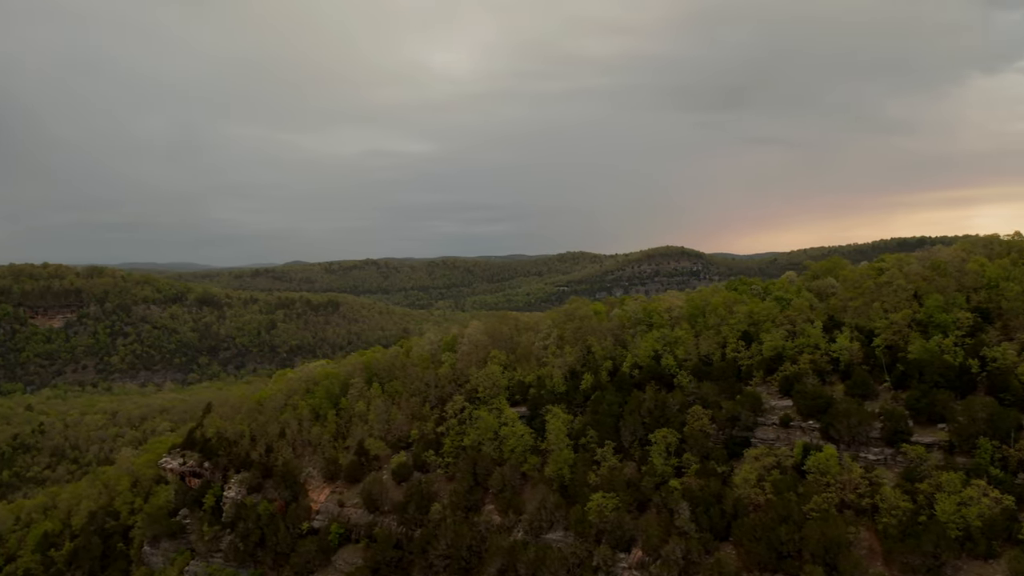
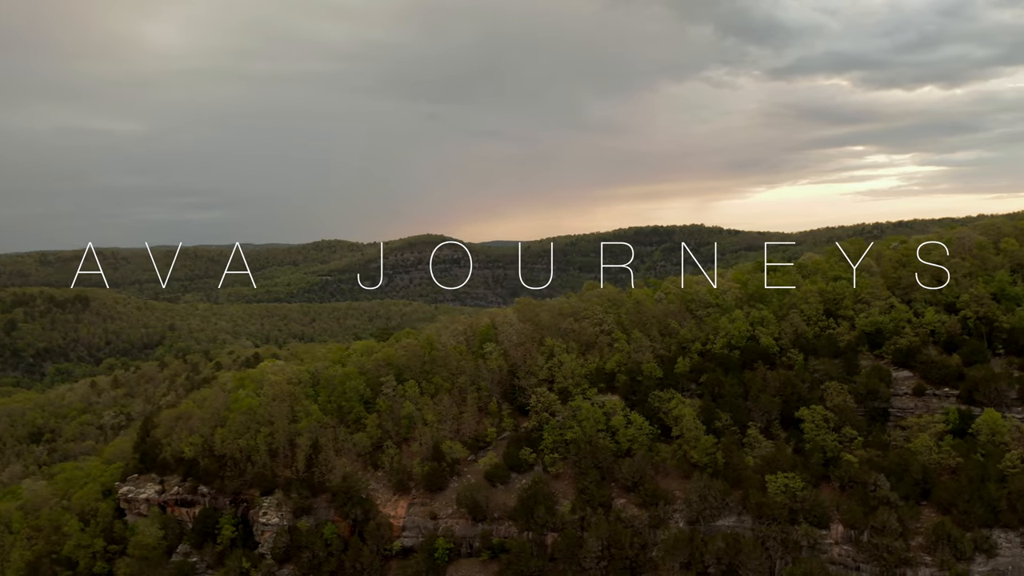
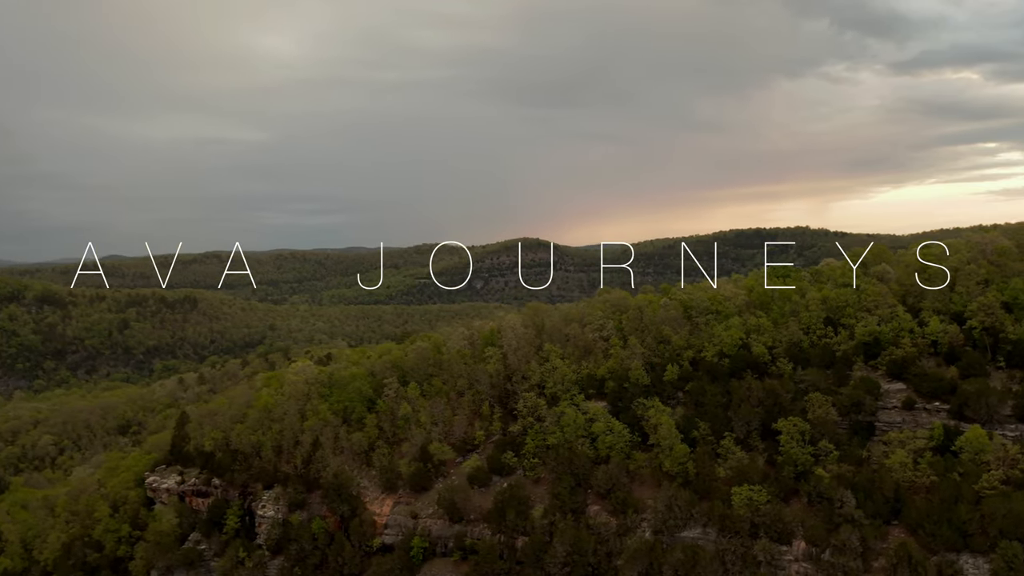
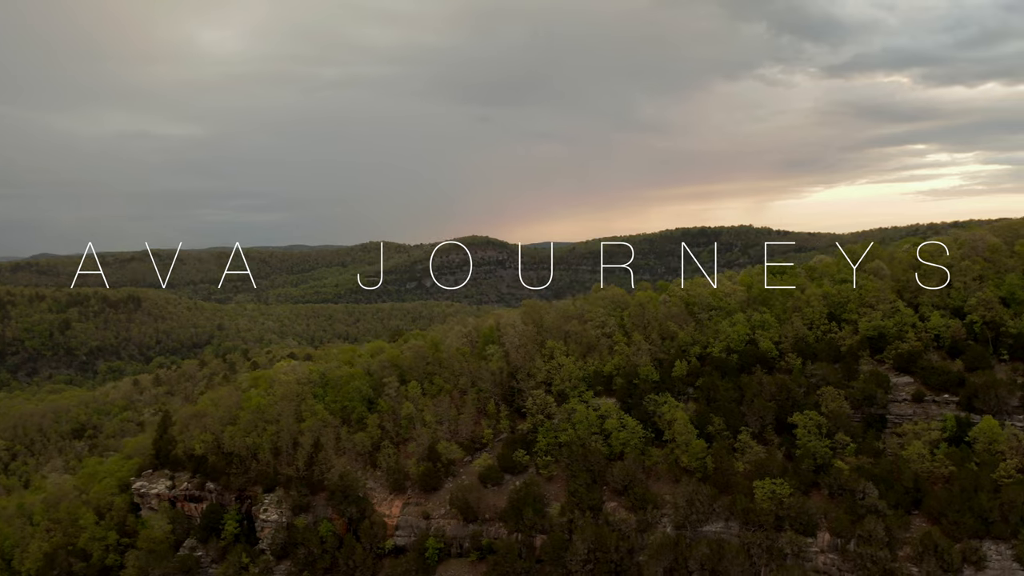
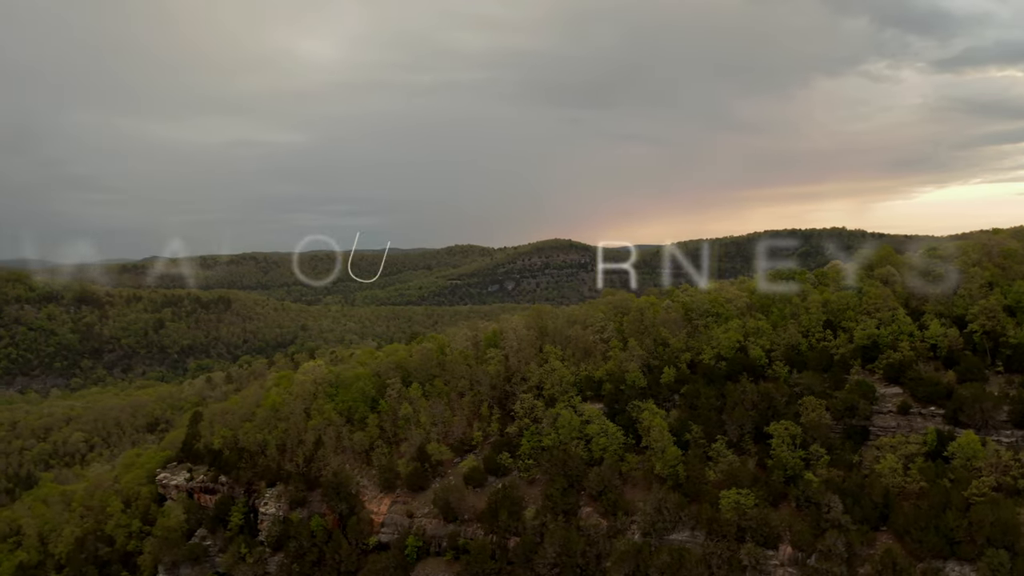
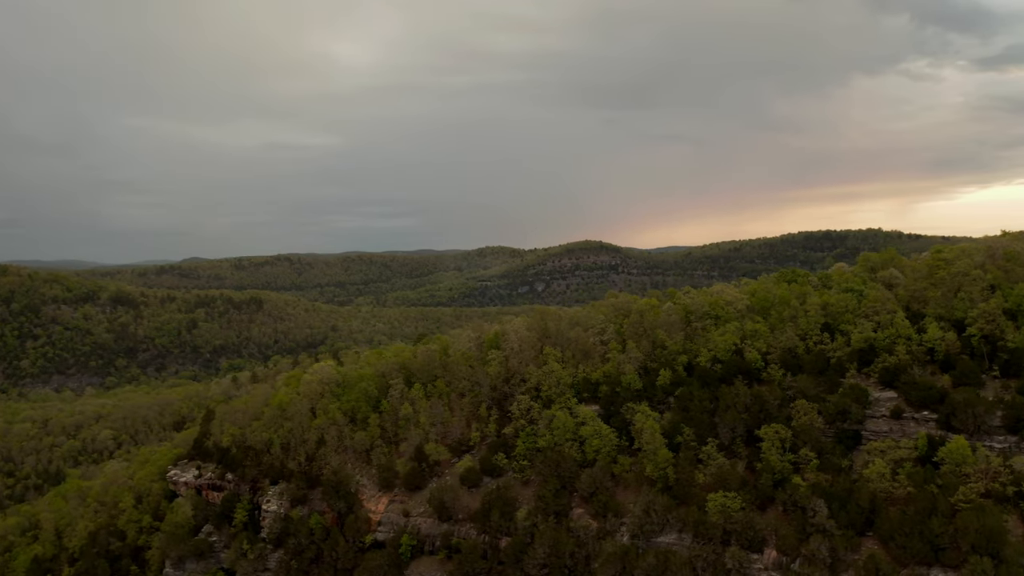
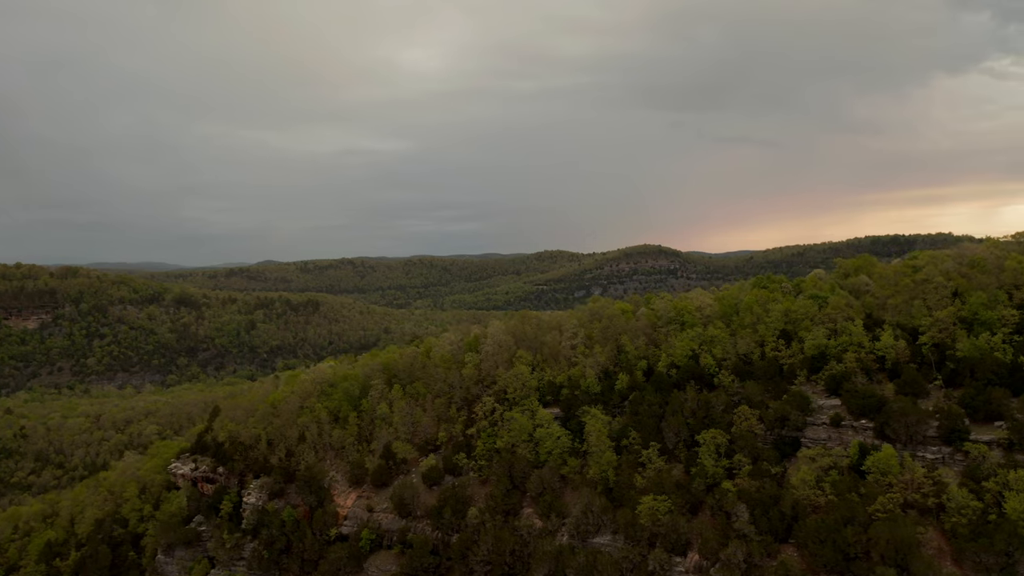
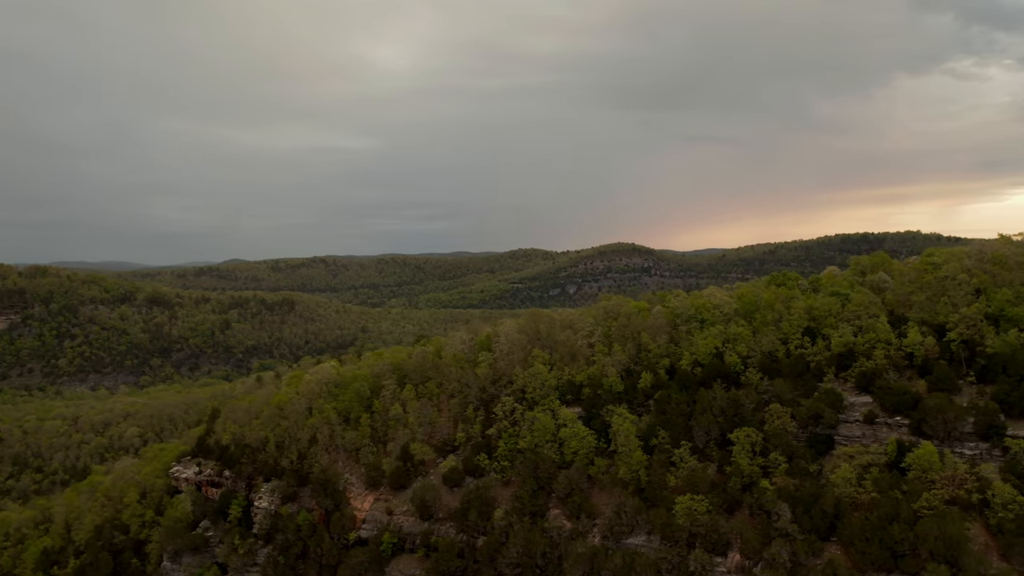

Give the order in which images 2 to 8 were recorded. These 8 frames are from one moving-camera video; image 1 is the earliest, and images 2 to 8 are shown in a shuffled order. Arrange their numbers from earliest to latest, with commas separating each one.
7, 8, 6, 5, 3, 4, 2
